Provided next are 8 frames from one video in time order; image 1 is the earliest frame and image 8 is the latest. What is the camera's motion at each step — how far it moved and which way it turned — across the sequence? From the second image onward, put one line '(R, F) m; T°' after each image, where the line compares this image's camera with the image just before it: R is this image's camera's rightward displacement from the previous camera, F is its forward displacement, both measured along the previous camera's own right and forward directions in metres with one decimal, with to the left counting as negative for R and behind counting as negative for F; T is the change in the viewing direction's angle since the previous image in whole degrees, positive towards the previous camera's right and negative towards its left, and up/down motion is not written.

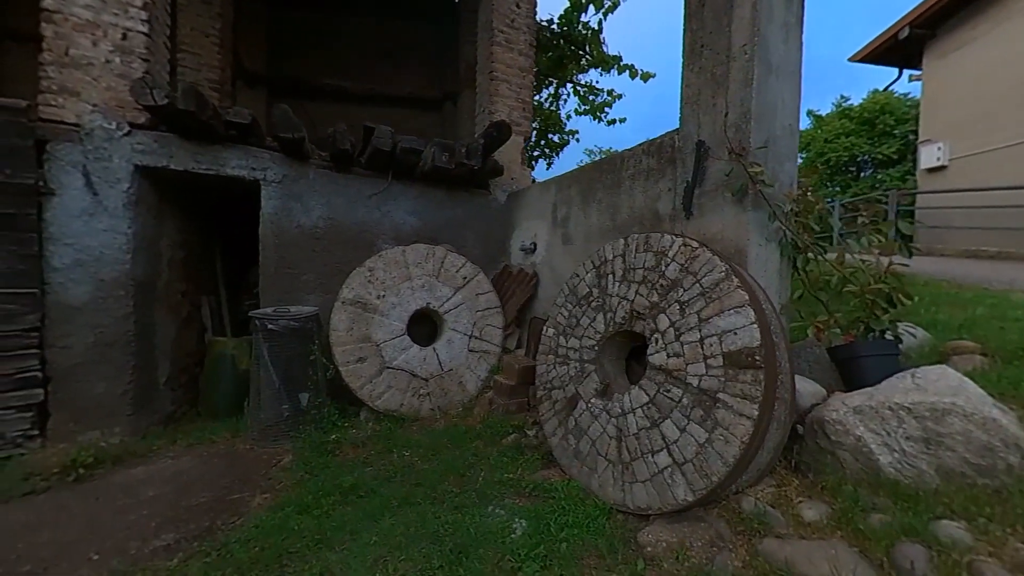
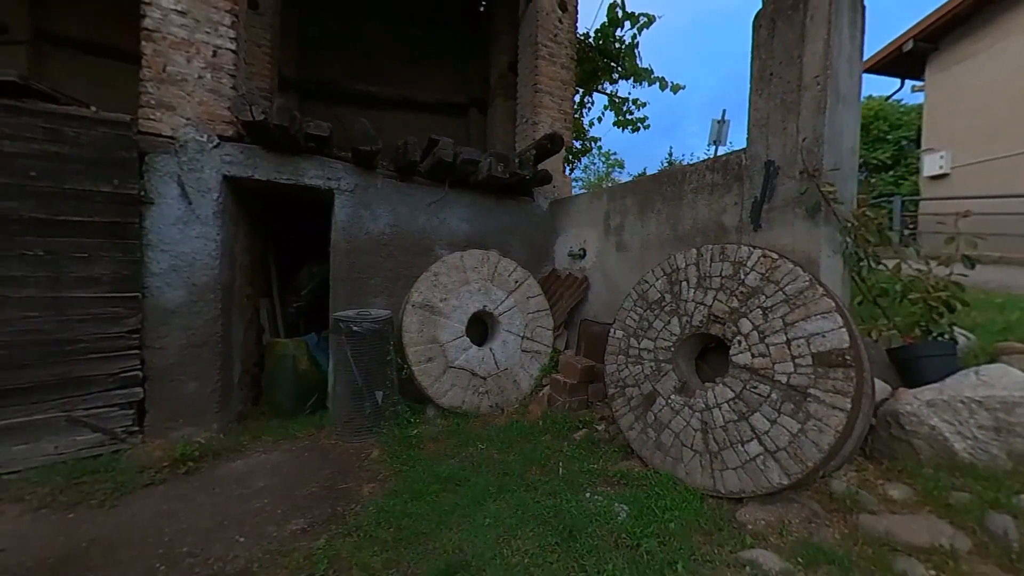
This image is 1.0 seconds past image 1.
(-0.6, -0.2) m; +1°
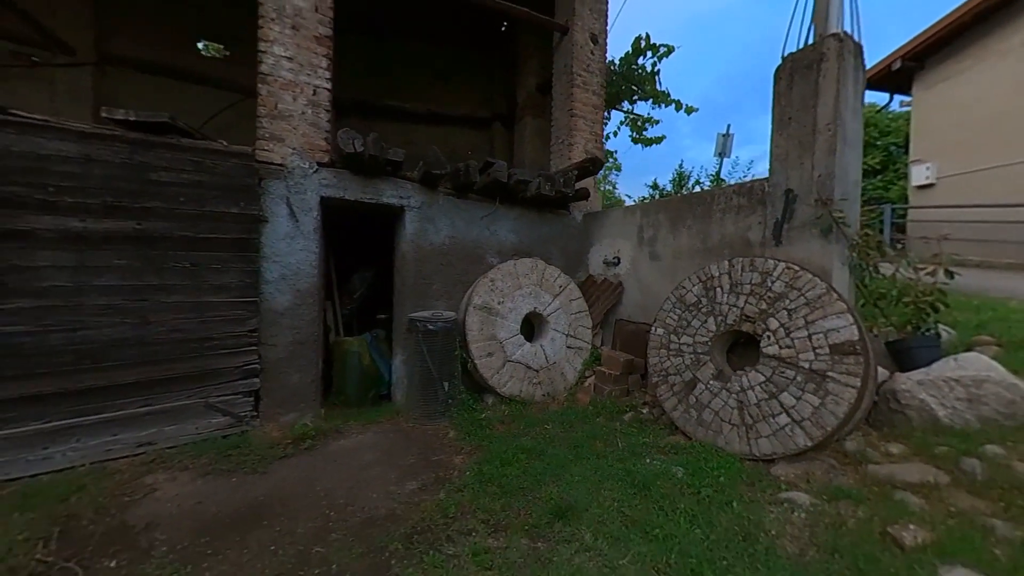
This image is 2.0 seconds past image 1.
(-0.6, -0.6) m; +1°
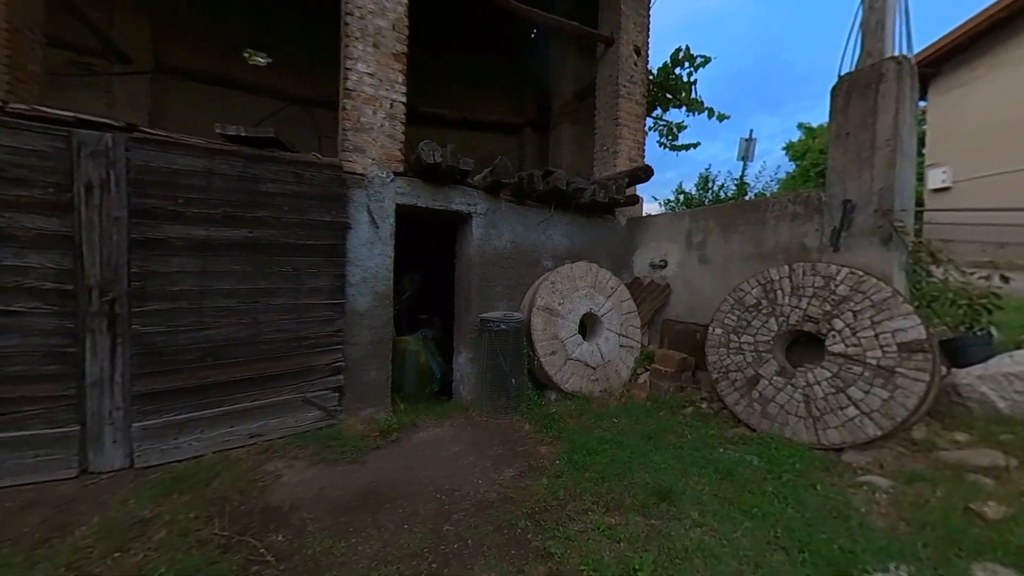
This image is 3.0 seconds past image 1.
(-0.7, -0.2) m; 0°
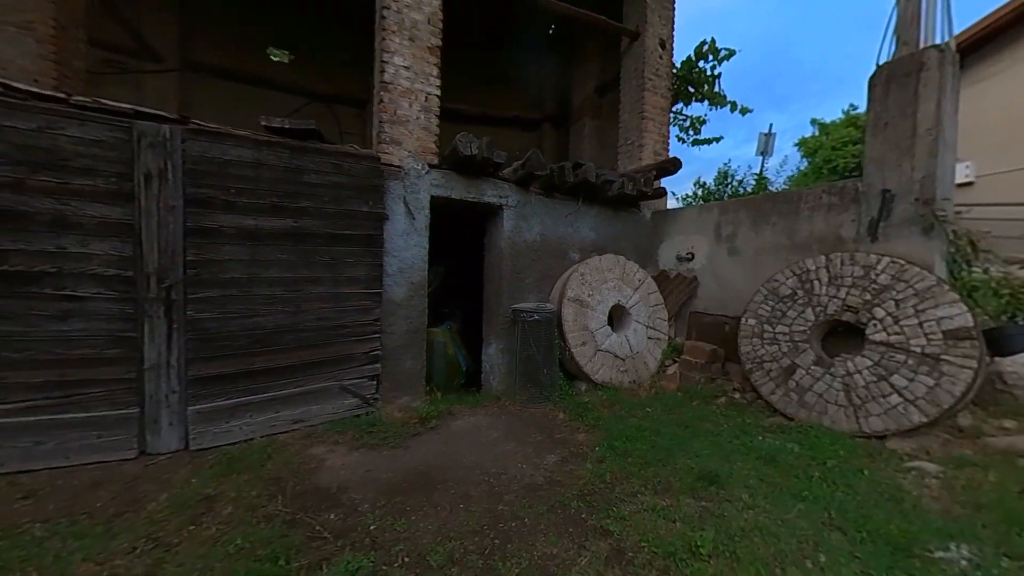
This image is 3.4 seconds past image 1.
(-0.3, 0.0) m; -1°
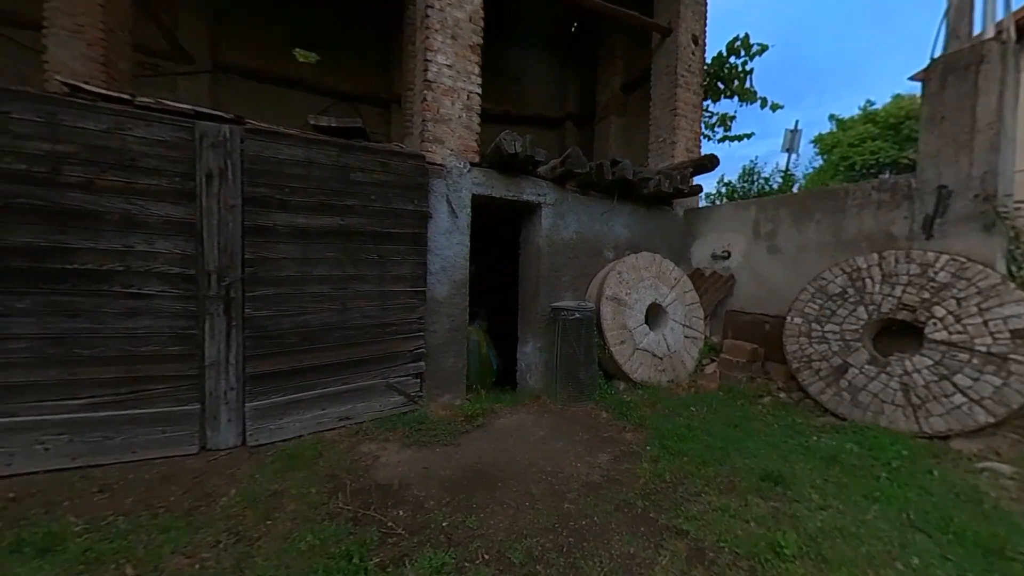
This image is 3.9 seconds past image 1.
(-0.4, 0.0) m; -1°
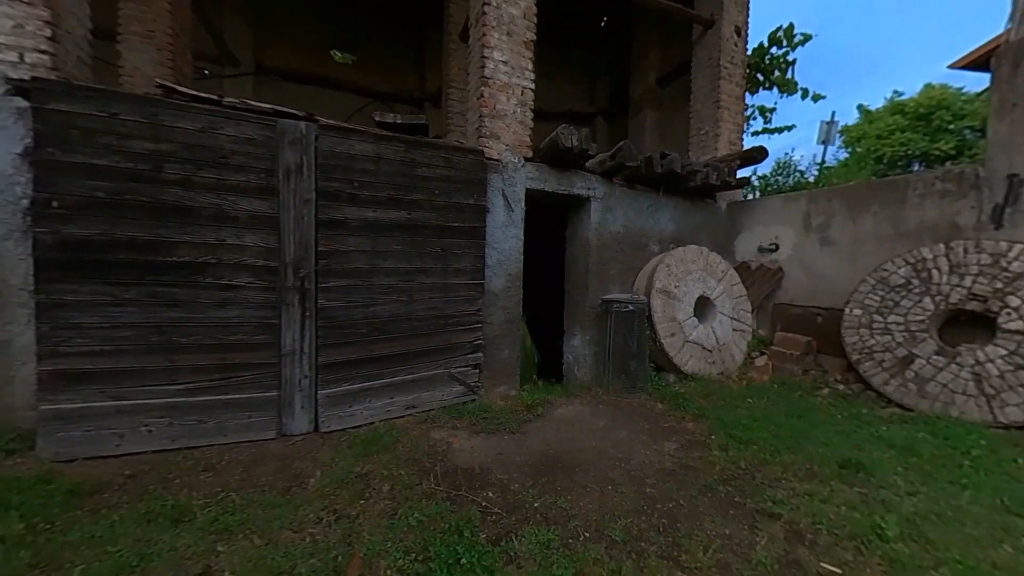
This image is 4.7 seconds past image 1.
(-0.5, -0.1) m; -2°
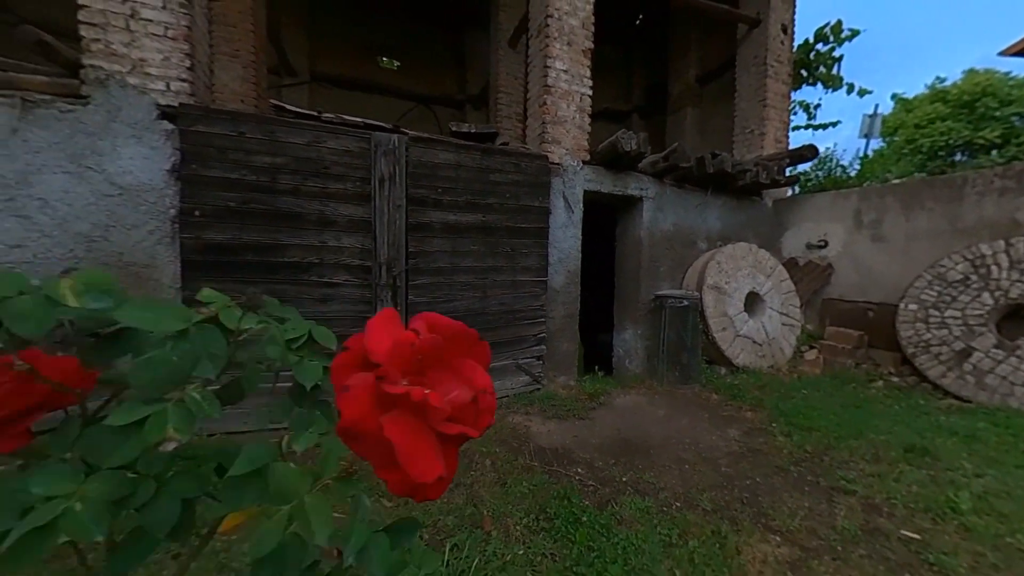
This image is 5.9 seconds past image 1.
(-0.5, -0.3) m; -3°
